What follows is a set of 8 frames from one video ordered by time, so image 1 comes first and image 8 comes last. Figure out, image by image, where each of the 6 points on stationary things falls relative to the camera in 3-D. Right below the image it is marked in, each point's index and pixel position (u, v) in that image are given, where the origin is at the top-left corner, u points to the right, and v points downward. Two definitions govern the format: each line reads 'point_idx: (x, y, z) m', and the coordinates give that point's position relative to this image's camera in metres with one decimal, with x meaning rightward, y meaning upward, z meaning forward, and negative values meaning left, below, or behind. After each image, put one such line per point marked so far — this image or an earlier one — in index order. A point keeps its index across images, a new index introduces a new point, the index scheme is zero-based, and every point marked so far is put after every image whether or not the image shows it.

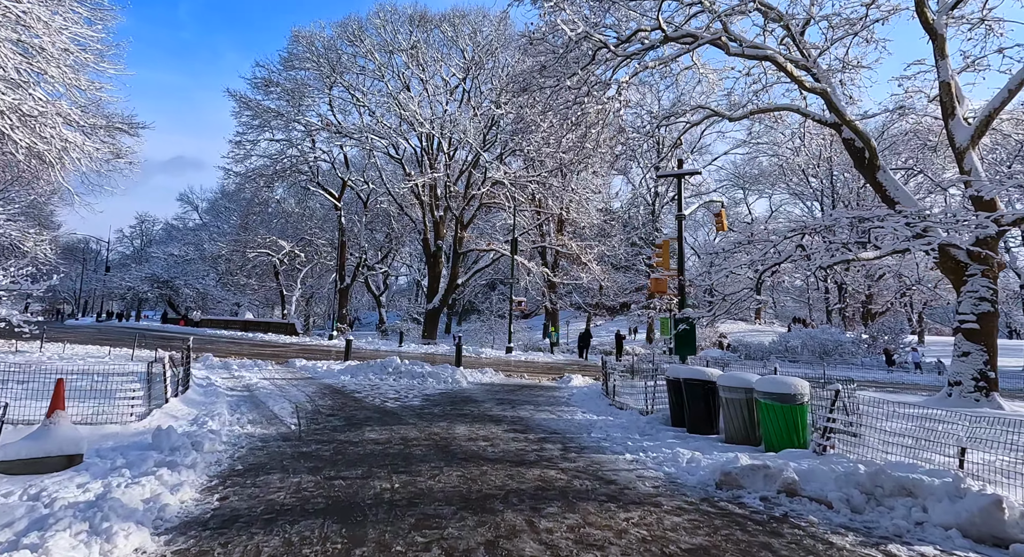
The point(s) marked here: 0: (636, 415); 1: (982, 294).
0: (+1.8, -2.0, +9.9) m
1: (+9.7, -0.3, +13.8) m
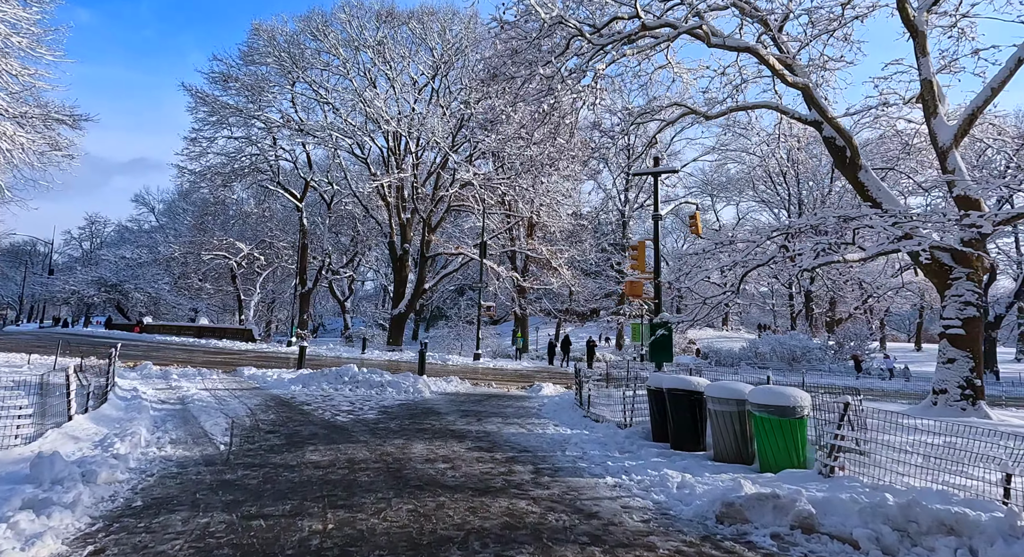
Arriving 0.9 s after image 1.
0: (+1.4, -2.0, +9.0) m
1: (+9.0, -0.4, +13.3) m
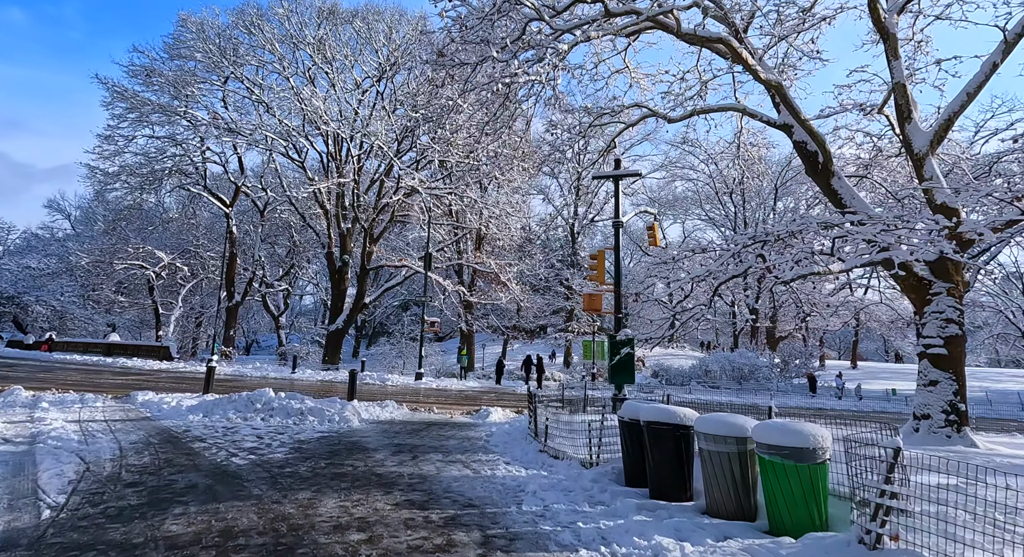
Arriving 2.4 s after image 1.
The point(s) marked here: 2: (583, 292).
0: (+0.7, -2.1, +7.5) m
1: (+8.0, -0.7, +12.3) m
2: (+1.5, -0.3, +13.5) m
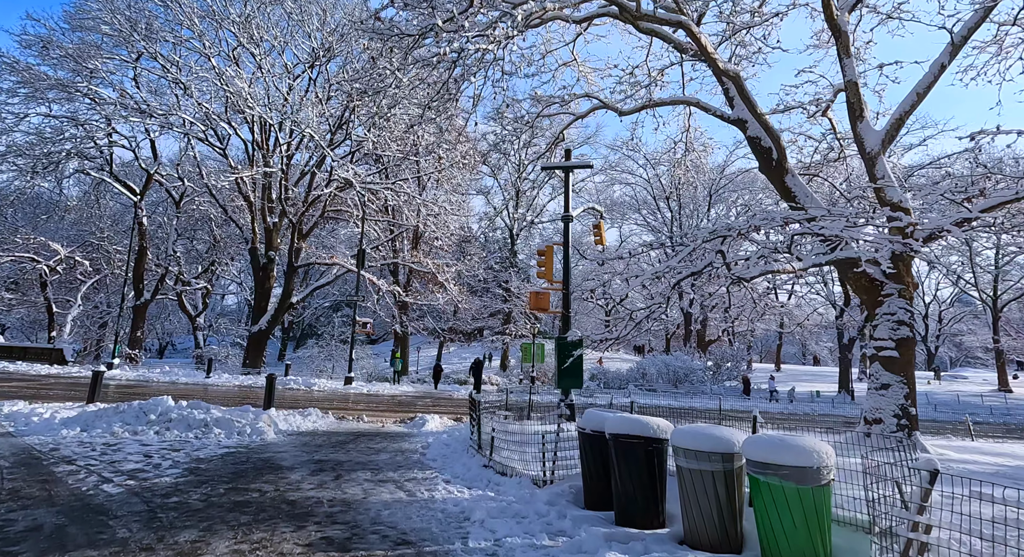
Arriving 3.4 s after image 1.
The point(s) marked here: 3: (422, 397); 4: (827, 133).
0: (+0.2, -2.0, +6.4) m
1: (+7.0, -0.7, +12.0) m
2: (+0.4, -0.2, +12.5) m
3: (-2.6, -3.4, +18.9) m
4: (+6.1, +2.8, +13.0) m
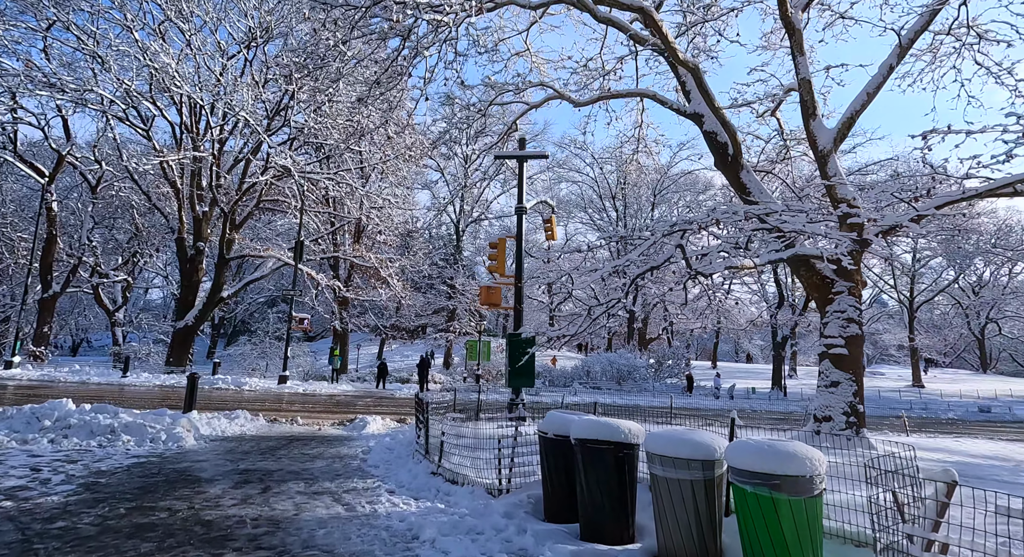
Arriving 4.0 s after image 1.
0: (-0.2, -1.9, +5.8) m
1: (+6.1, -0.6, +11.9) m
2: (-0.6, -0.1, +11.9) m
3: (-4.1, -3.2, +18.0) m
4: (+5.1, +2.9, +12.8) m
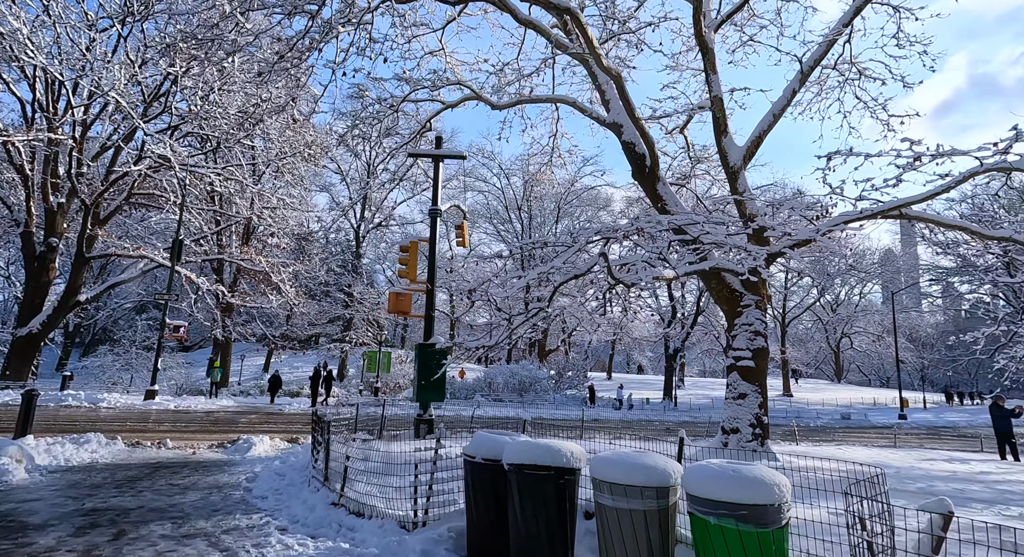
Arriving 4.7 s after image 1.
0: (-0.9, -1.9, +5.0) m
1: (+4.5, -0.9, +12.0) m
2: (-2.0, -0.2, +10.9) m
3: (-6.5, -3.3, +16.4) m
4: (+3.5, +2.6, +12.8) m
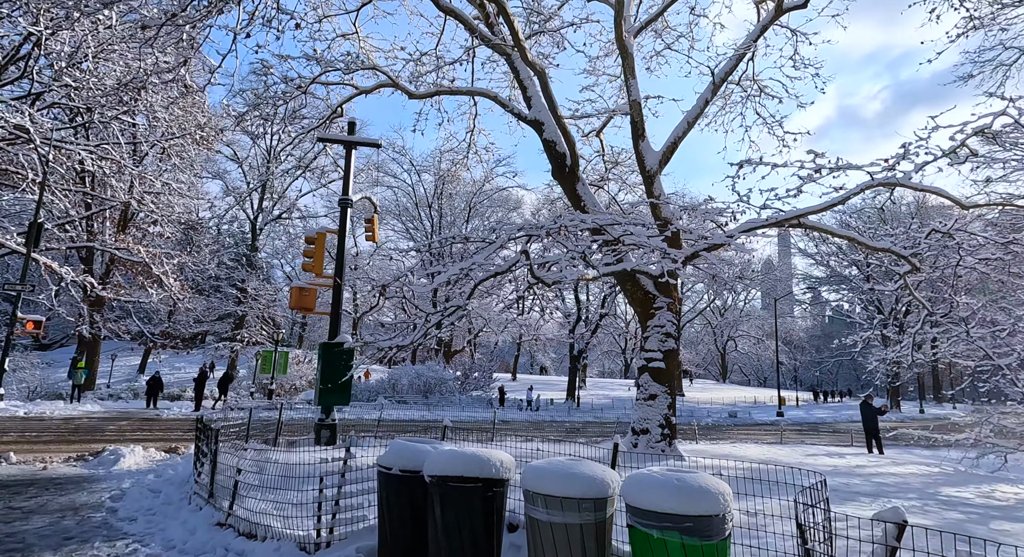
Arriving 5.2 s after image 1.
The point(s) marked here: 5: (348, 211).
0: (-1.4, -1.8, +4.4) m
1: (+2.9, -0.9, +12.1) m
2: (-3.4, -0.1, +10.1) m
3: (-8.6, -3.1, +14.9) m
4: (+1.9, +2.6, +12.7) m
5: (-3.0, +1.3, +11.8) m
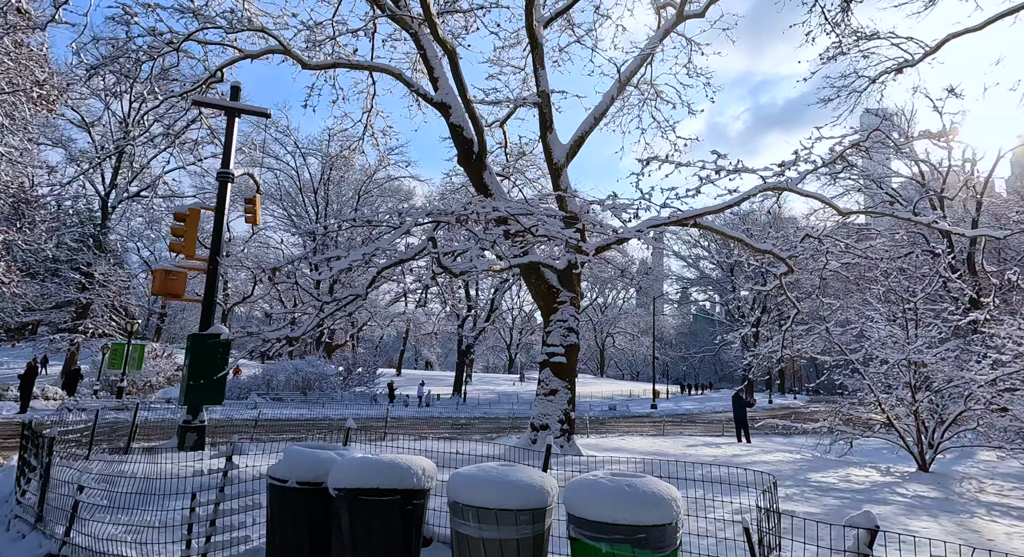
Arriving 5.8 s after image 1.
0: (-1.9, -1.7, +3.5) m
1: (+1.1, -0.8, +11.8) m
2: (-4.7, +0.2, +8.9) m
3: (-10.8, -2.7, +12.7) m
4: (+0.1, +2.8, +12.3) m
5: (-4.6, +1.5, +10.6) m
